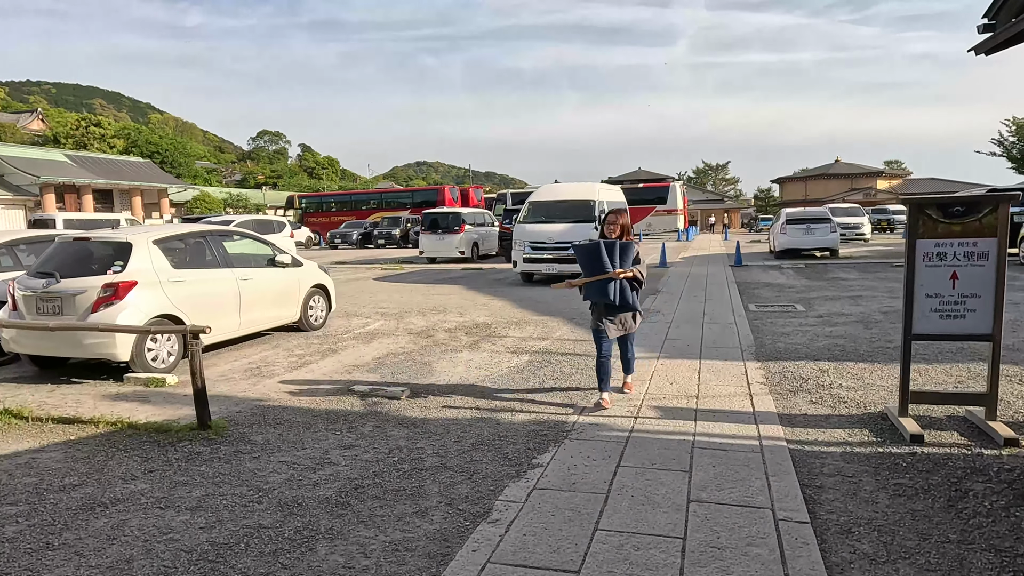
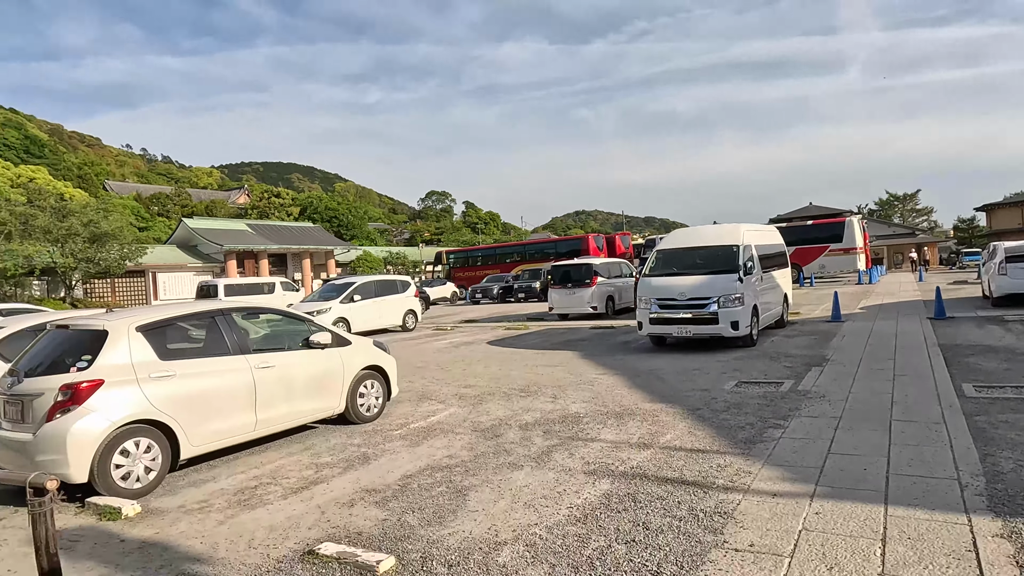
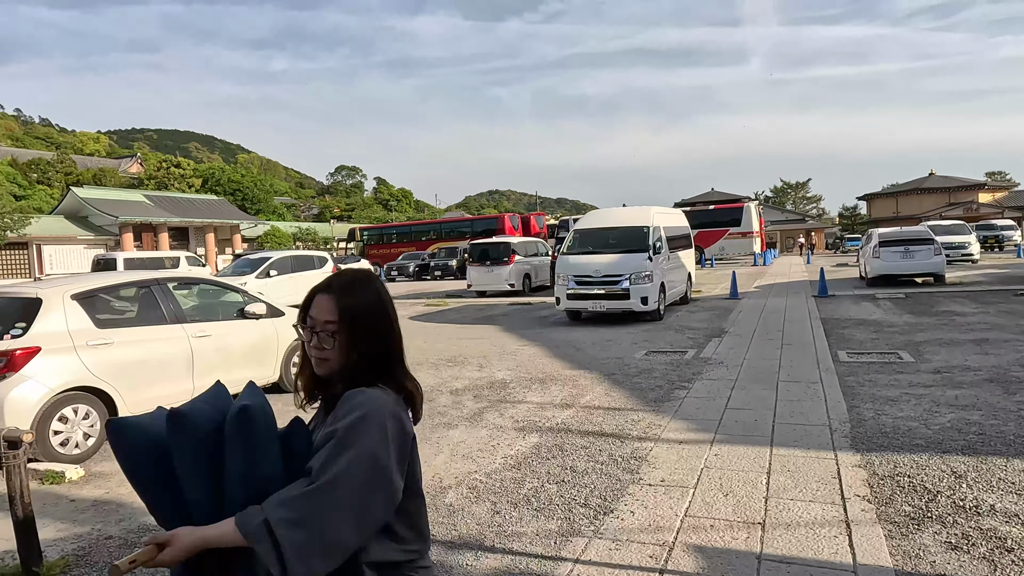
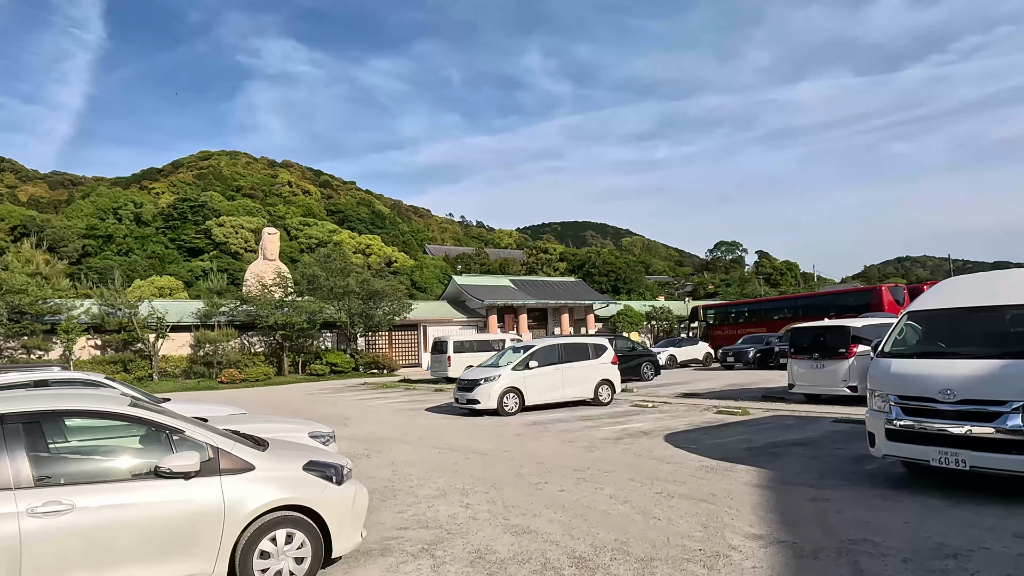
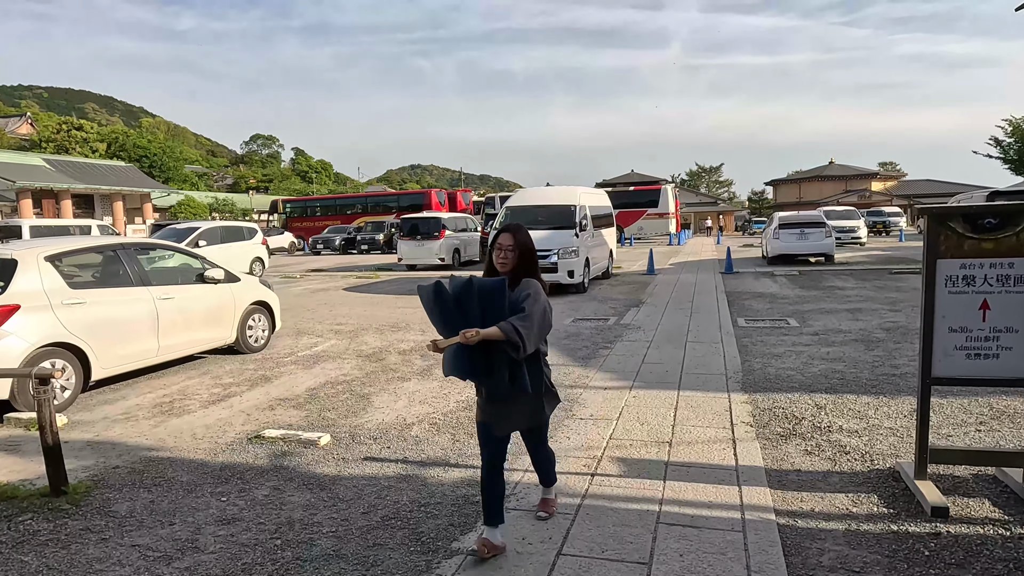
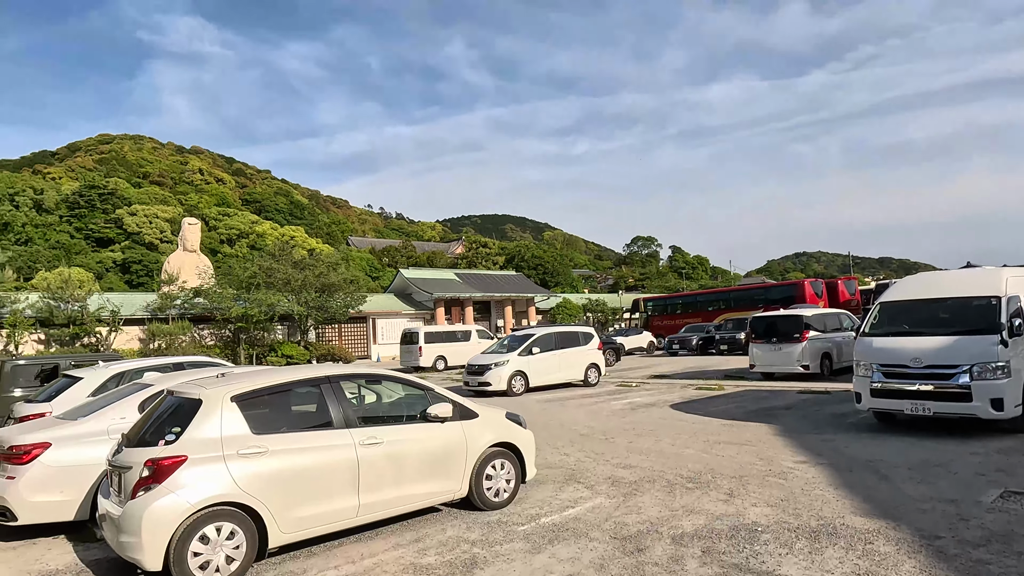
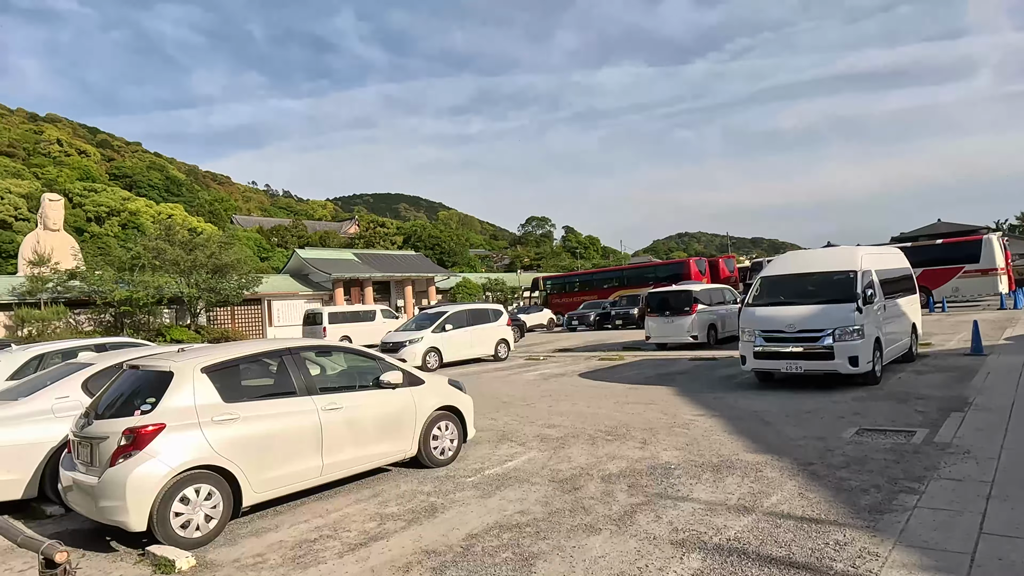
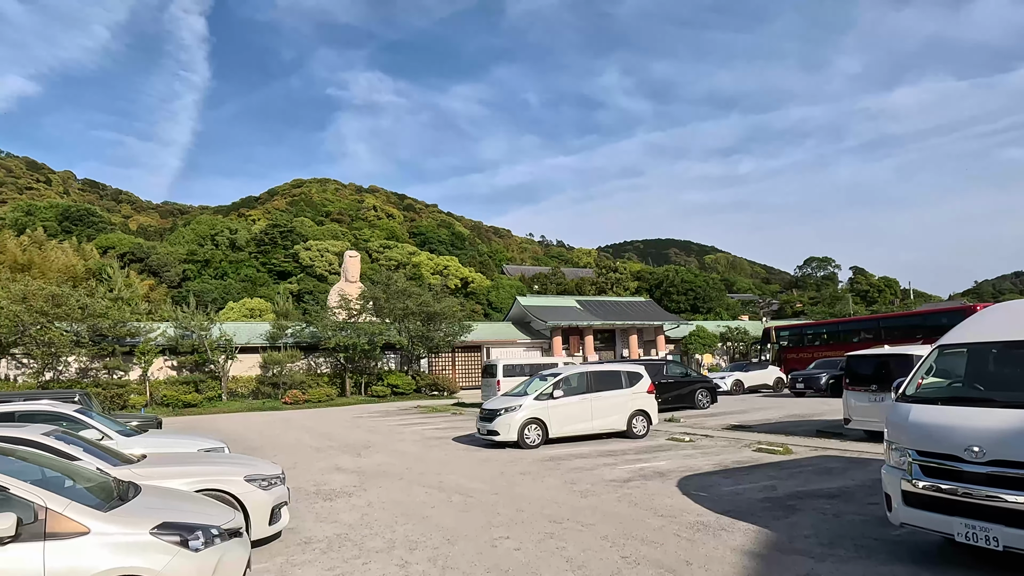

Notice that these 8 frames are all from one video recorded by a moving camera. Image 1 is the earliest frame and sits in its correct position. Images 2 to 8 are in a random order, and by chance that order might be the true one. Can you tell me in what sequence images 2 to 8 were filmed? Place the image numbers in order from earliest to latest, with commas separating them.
5, 3, 2, 7, 6, 4, 8
